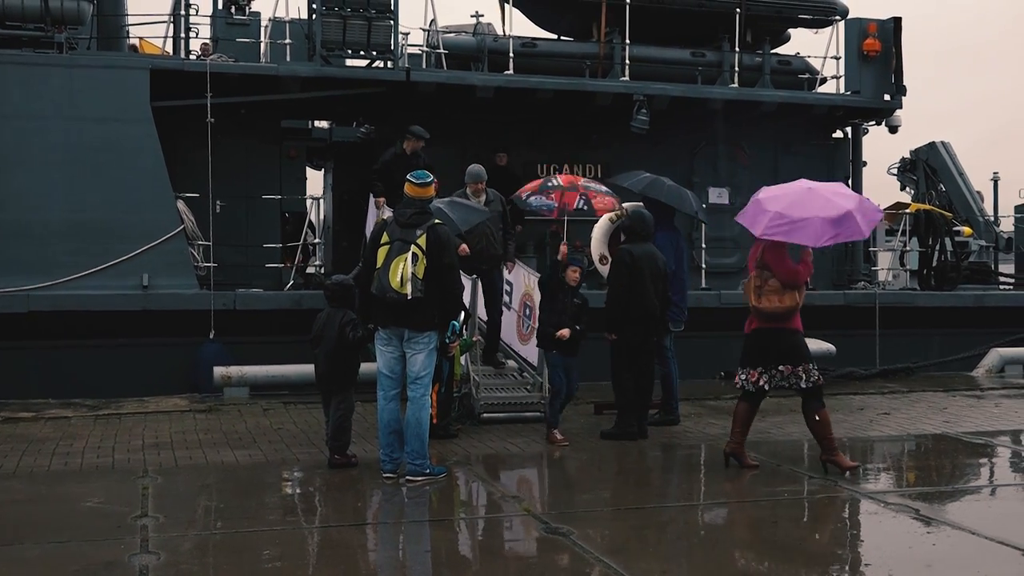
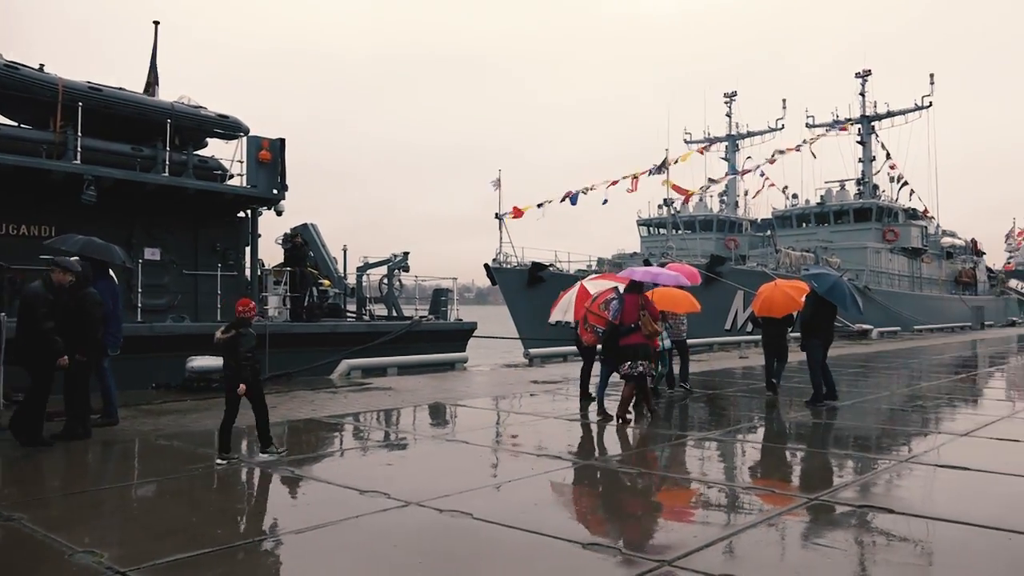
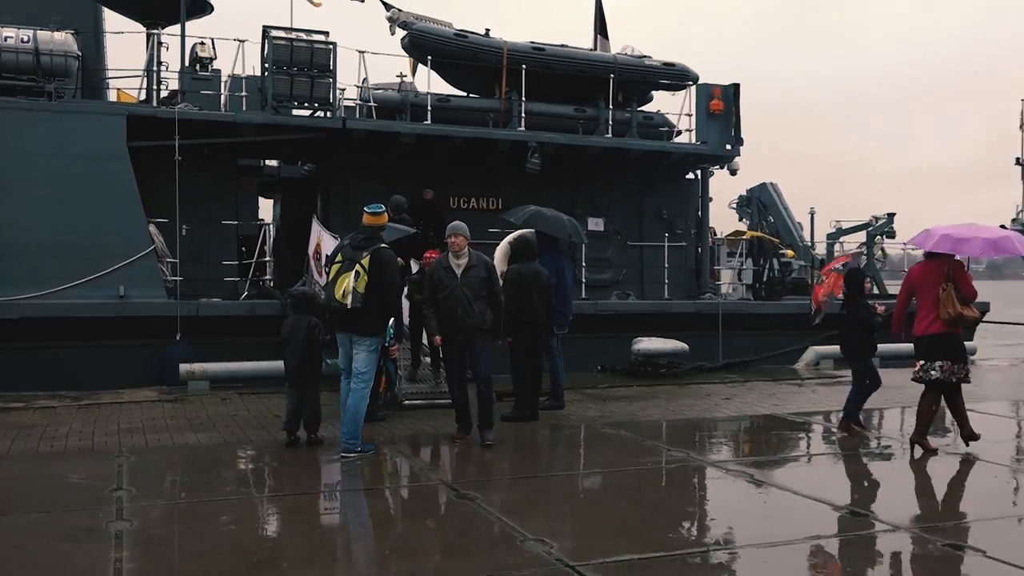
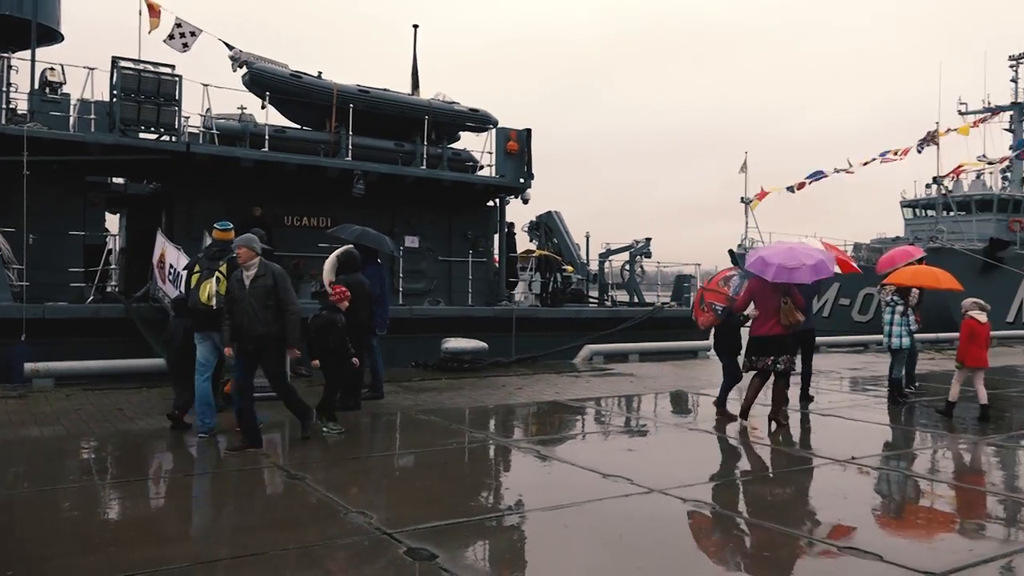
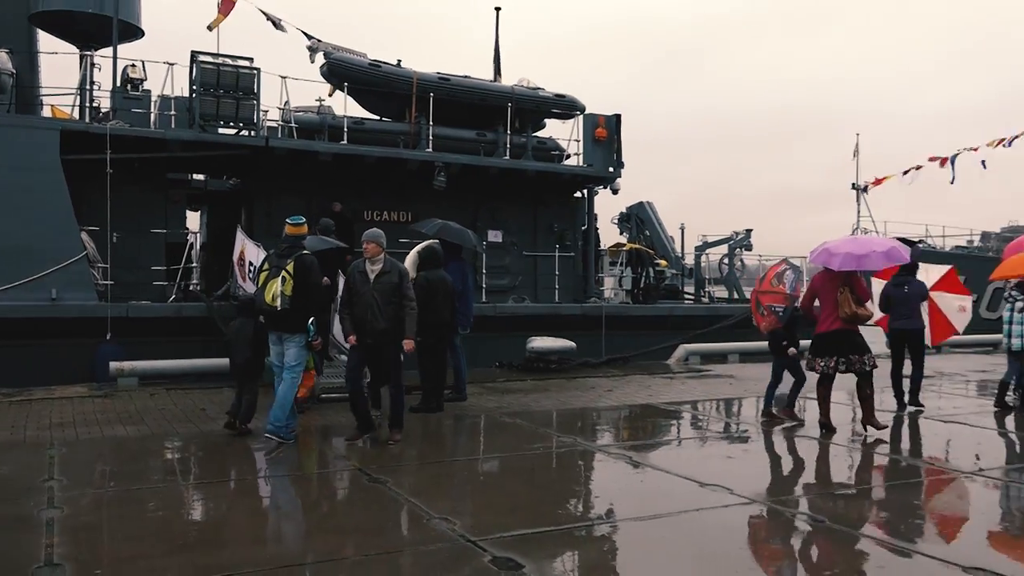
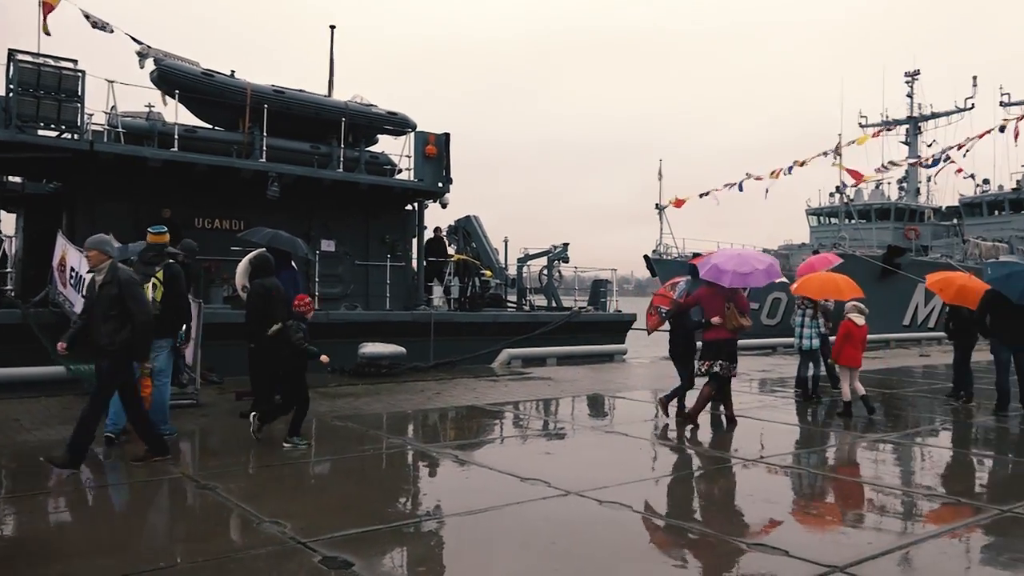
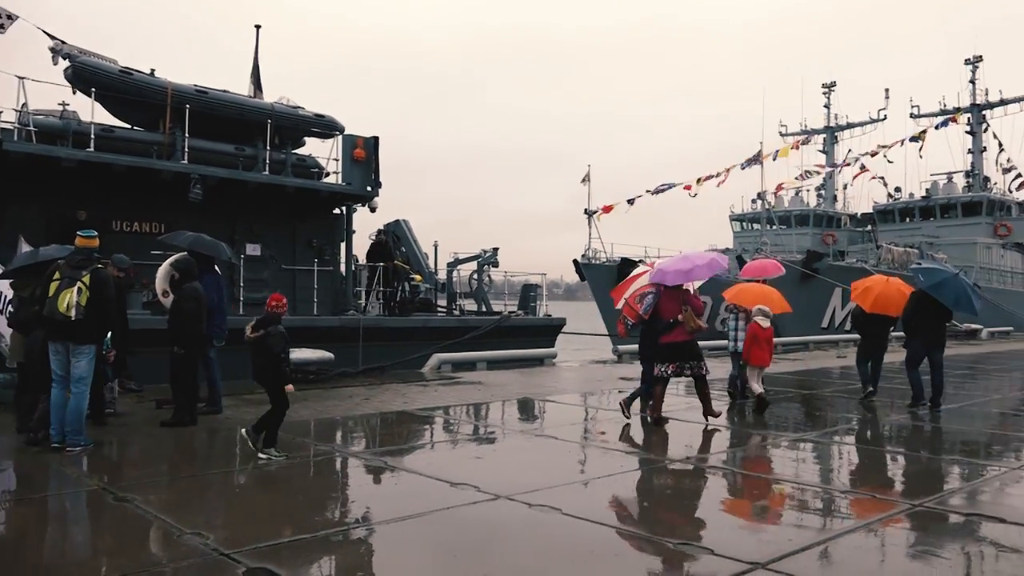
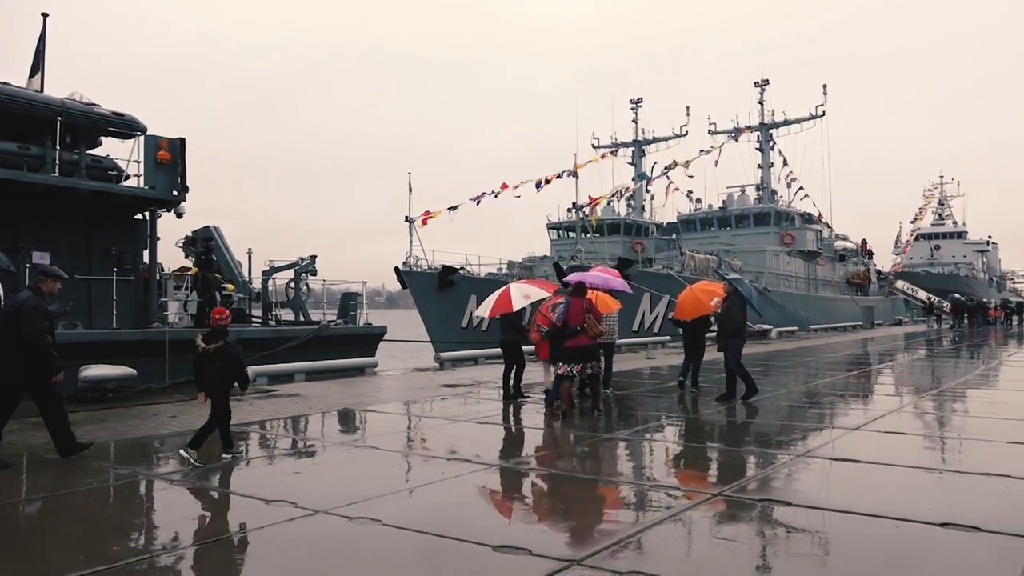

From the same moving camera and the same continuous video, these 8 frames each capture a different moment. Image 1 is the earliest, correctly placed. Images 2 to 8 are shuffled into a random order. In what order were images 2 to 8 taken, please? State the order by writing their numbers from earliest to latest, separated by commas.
3, 5, 4, 6, 7, 2, 8
